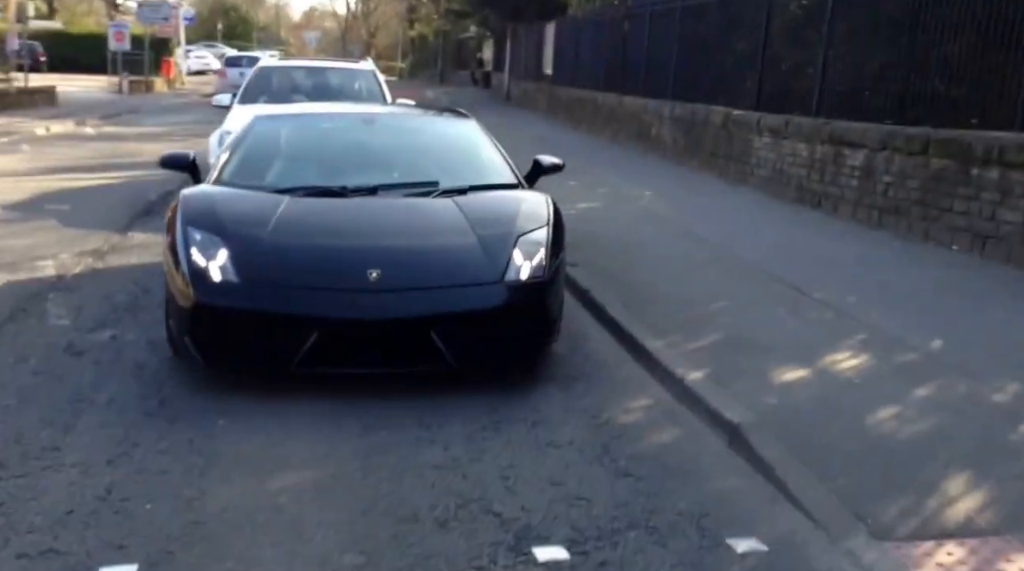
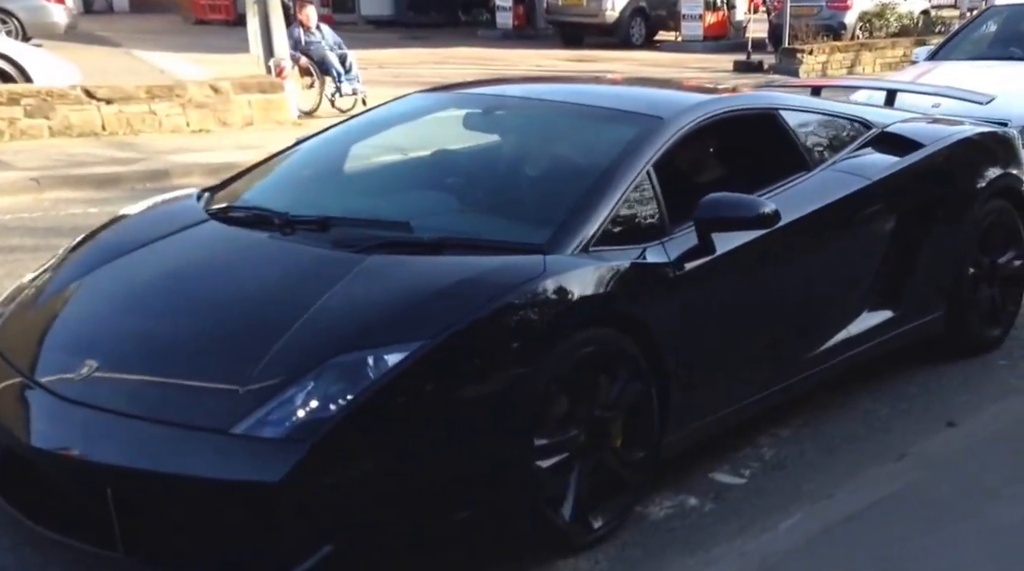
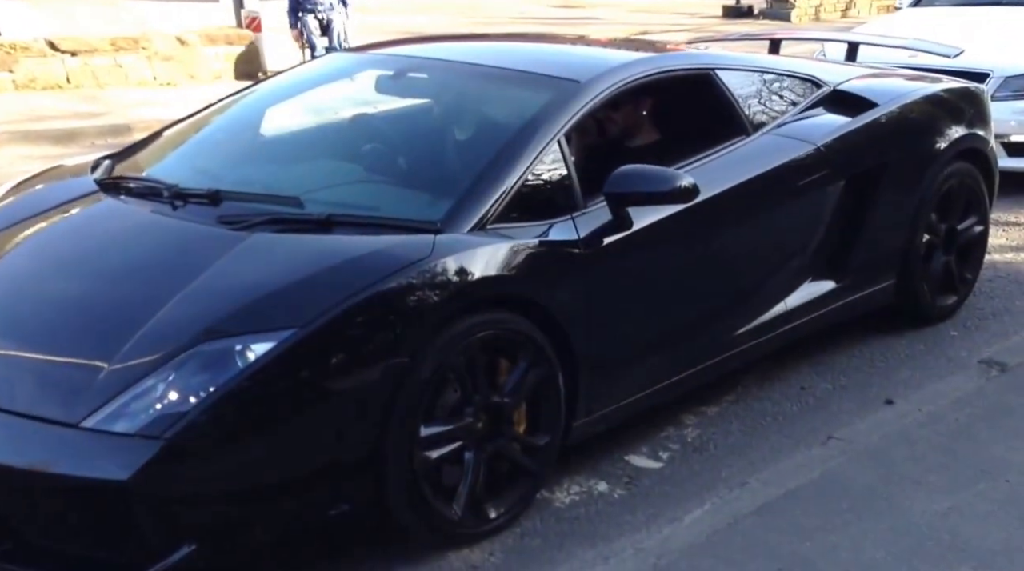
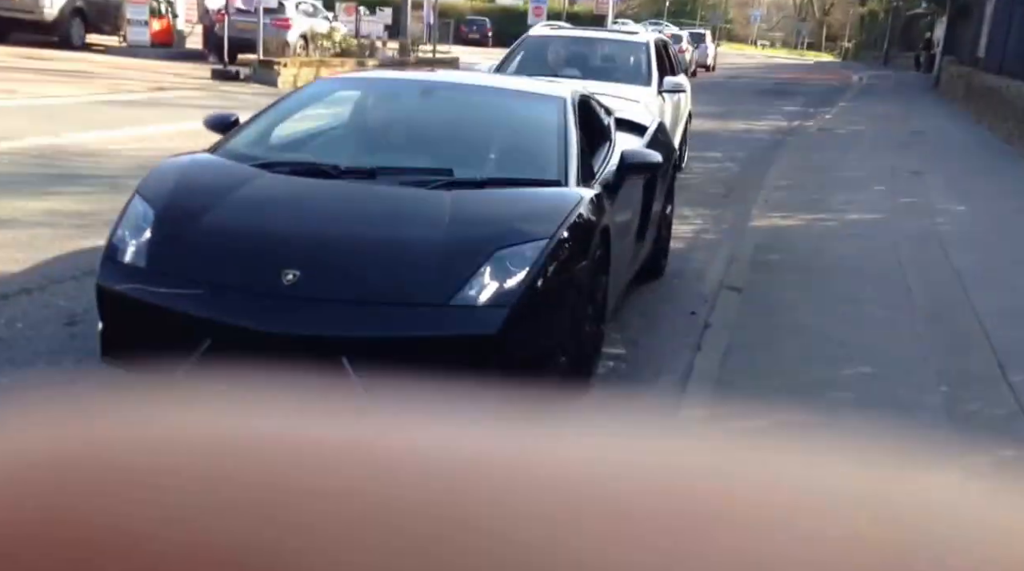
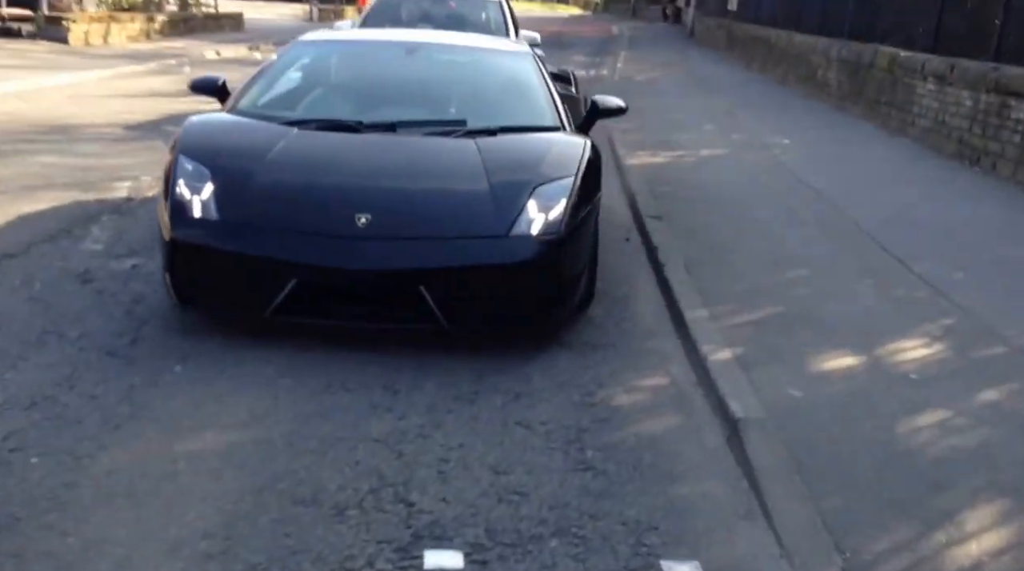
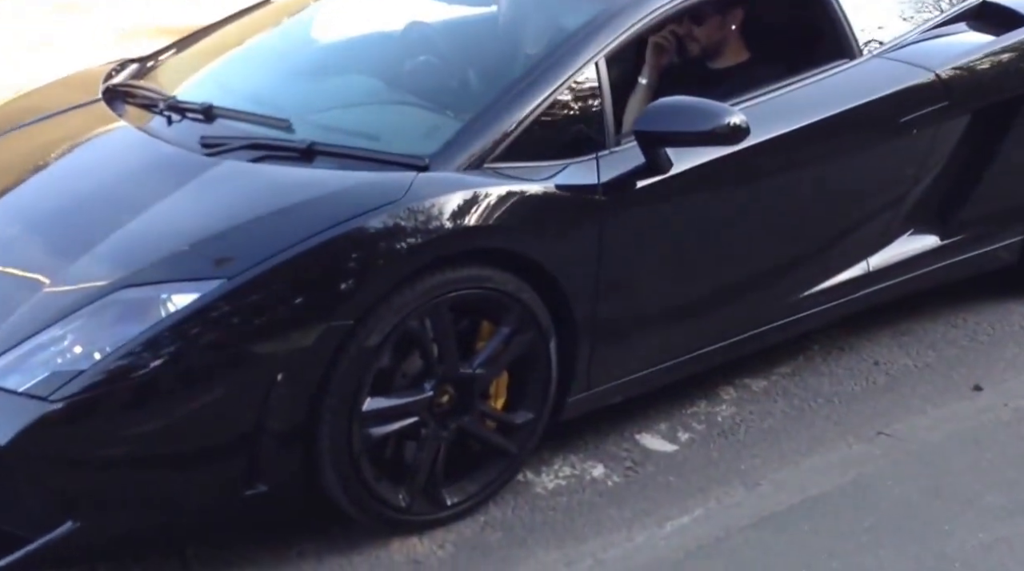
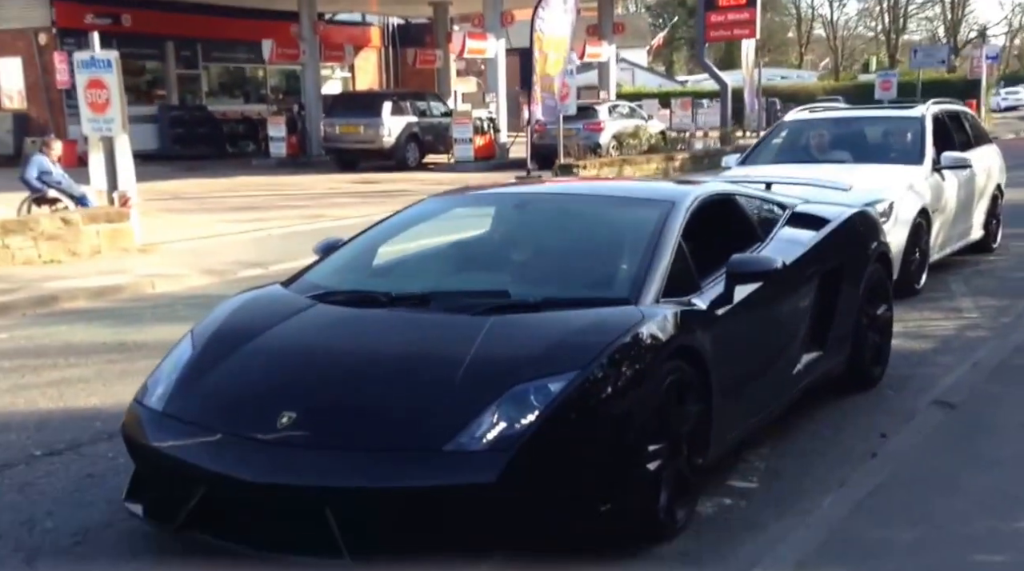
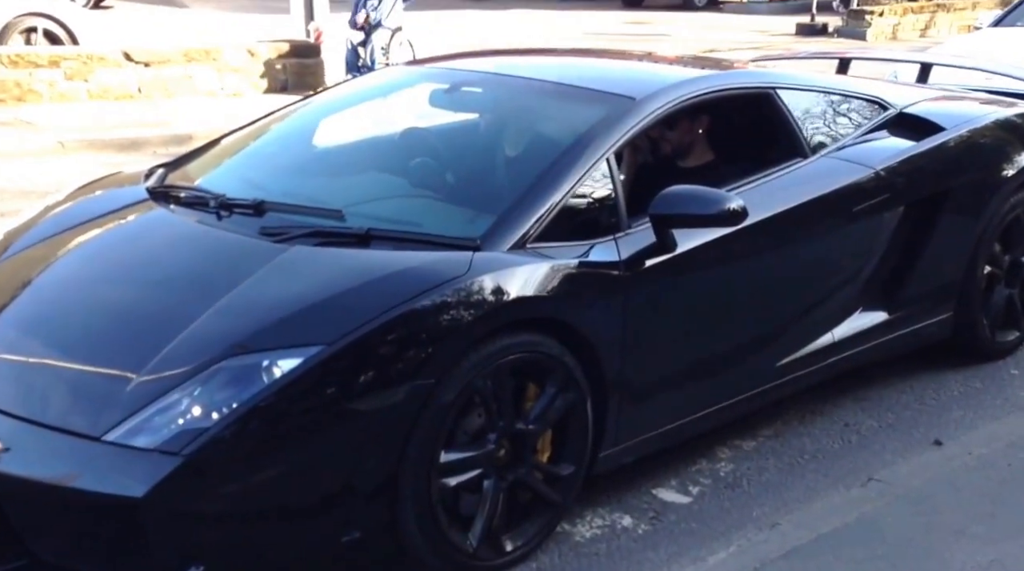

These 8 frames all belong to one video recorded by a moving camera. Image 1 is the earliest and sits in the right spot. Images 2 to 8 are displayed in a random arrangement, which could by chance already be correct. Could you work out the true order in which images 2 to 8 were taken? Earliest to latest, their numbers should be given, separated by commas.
5, 4, 7, 2, 3, 8, 6
